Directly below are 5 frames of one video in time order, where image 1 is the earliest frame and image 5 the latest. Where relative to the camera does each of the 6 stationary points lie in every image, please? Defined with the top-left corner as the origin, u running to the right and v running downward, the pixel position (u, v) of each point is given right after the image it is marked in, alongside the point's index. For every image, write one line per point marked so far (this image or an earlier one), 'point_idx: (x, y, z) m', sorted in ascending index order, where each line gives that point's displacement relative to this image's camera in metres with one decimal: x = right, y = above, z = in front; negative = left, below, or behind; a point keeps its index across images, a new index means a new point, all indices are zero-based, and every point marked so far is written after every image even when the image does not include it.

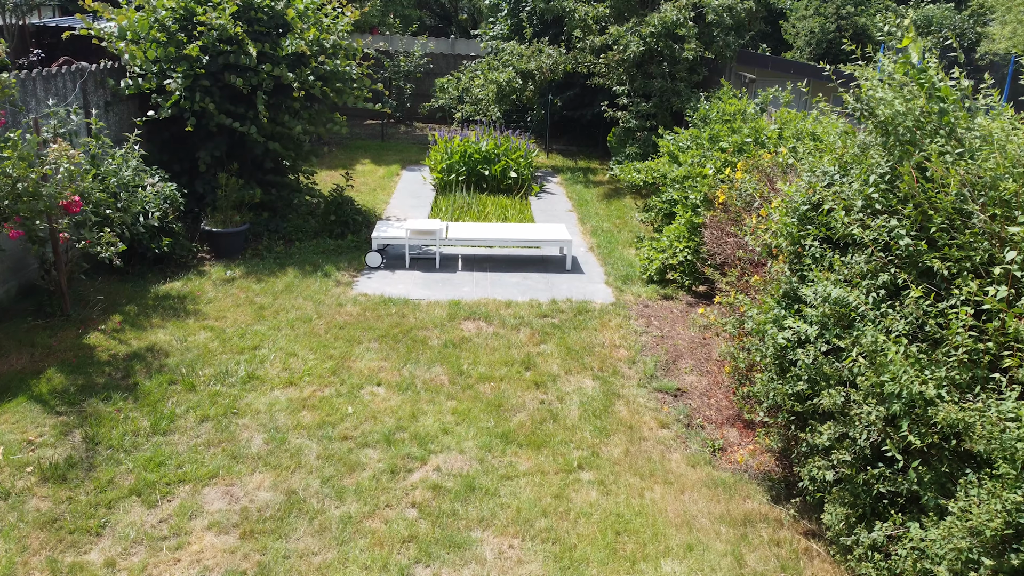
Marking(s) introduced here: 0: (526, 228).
0: (+0.1, +0.5, +7.2) m
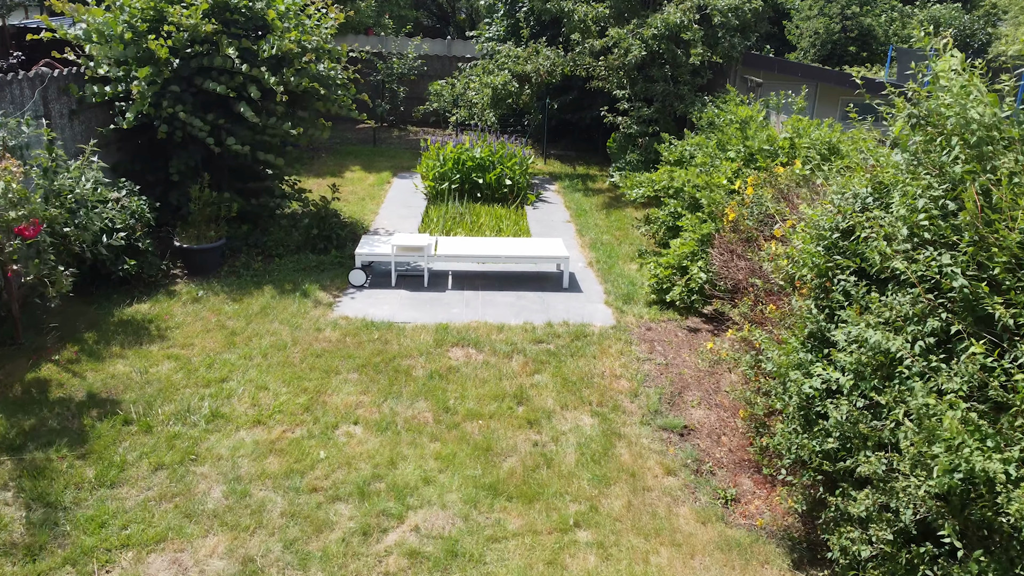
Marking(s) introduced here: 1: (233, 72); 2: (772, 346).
0: (+0.1, +0.4, +6.8) m
1: (-2.3, +1.7, +6.3) m
2: (+1.2, -0.3, +3.5) m
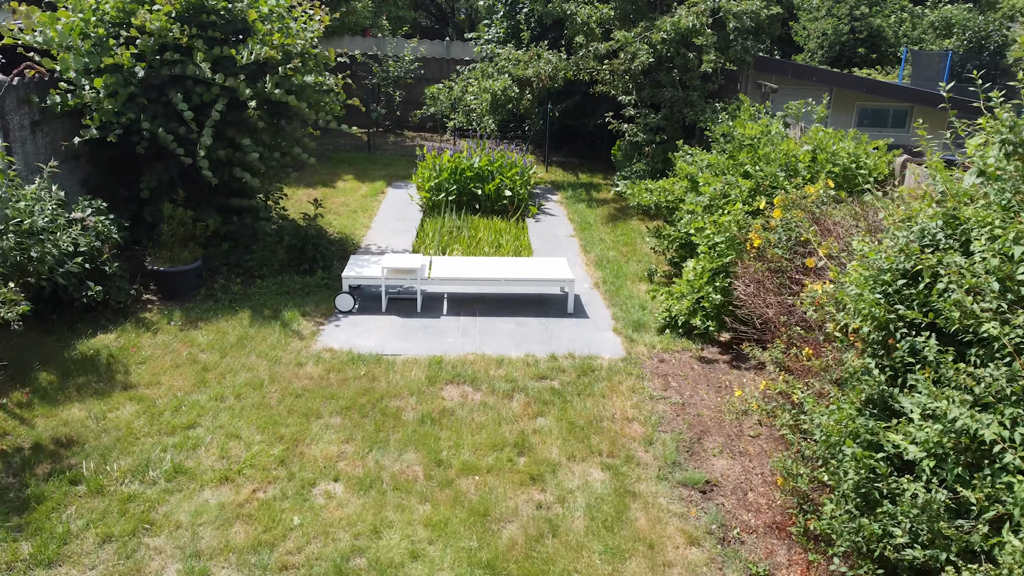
0: (+0.1, +0.2, +6.3) m
1: (-2.3, +1.5, +5.8) m
2: (+1.2, -0.5, +3.0) m
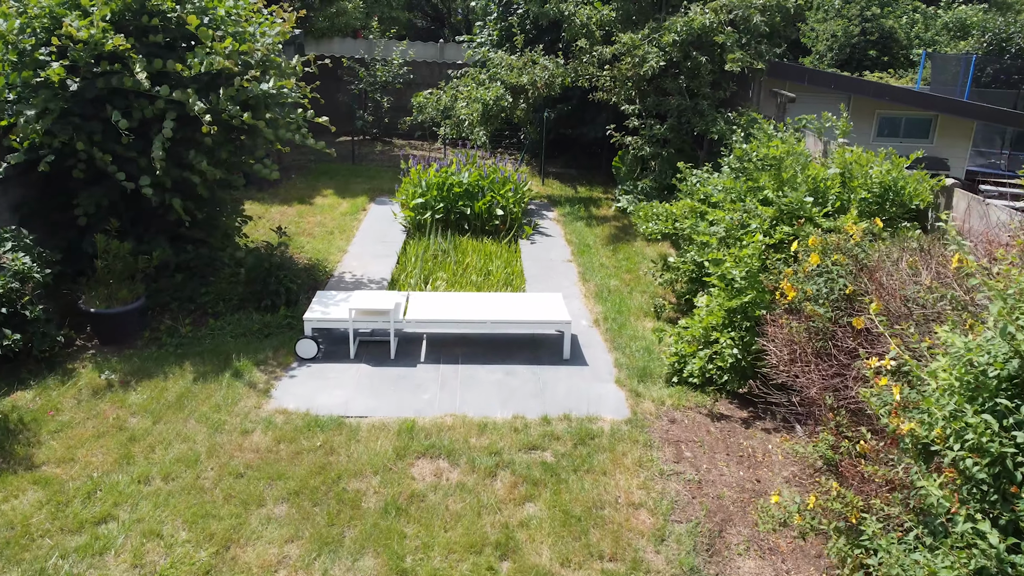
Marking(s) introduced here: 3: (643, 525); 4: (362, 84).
0: (0.0, -0.1, +5.5) m
1: (-2.3, +1.3, +5.1) m
2: (+1.1, -0.7, +2.2) m
3: (+0.6, -1.1, +3.6) m
4: (-2.3, +3.2, +12.2) m
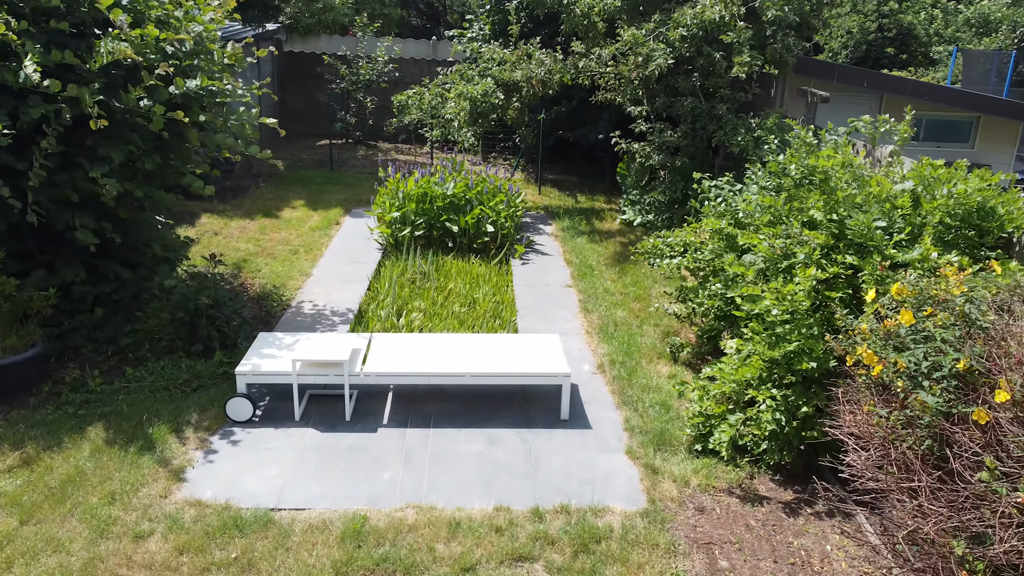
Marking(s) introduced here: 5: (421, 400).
0: (-0.1, -0.3, +4.5) m
1: (-2.4, +1.0, +4.1) m
2: (+1.0, -1.0, +1.2) m
3: (+0.5, -1.3, +2.6) m
4: (-2.4, +2.9, +11.2) m
5: (-0.5, -0.6, +4.4) m
